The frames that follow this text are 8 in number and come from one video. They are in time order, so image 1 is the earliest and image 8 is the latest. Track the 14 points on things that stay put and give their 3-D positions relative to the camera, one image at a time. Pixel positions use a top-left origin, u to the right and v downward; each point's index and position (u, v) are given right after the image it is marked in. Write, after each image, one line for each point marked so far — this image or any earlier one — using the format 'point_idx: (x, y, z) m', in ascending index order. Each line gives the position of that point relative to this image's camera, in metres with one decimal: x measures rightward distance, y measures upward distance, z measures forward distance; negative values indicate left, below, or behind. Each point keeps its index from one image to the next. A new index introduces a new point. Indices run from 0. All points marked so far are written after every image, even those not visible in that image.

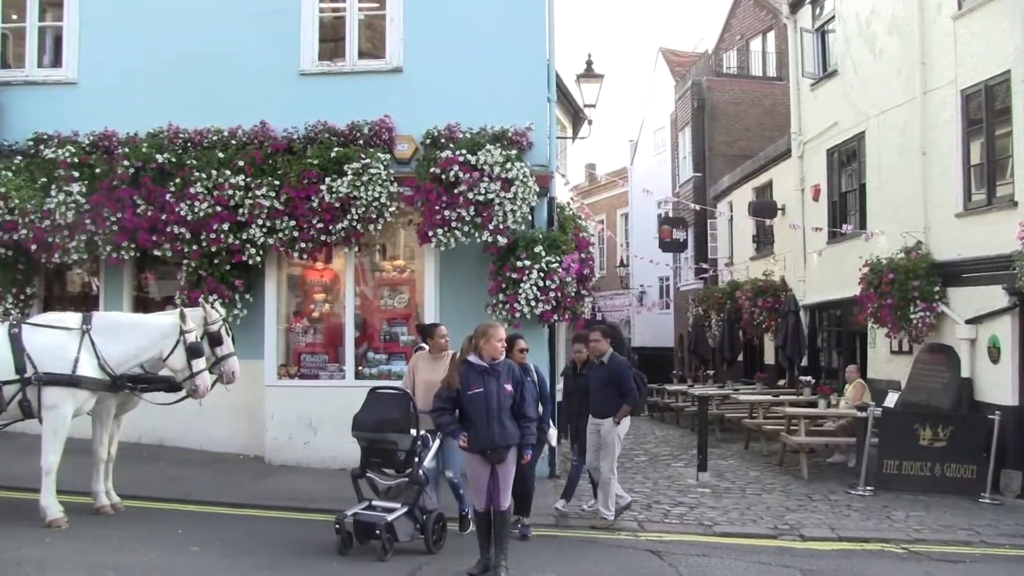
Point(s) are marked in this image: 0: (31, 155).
0: (-4.0, +1.1, +11.4) m
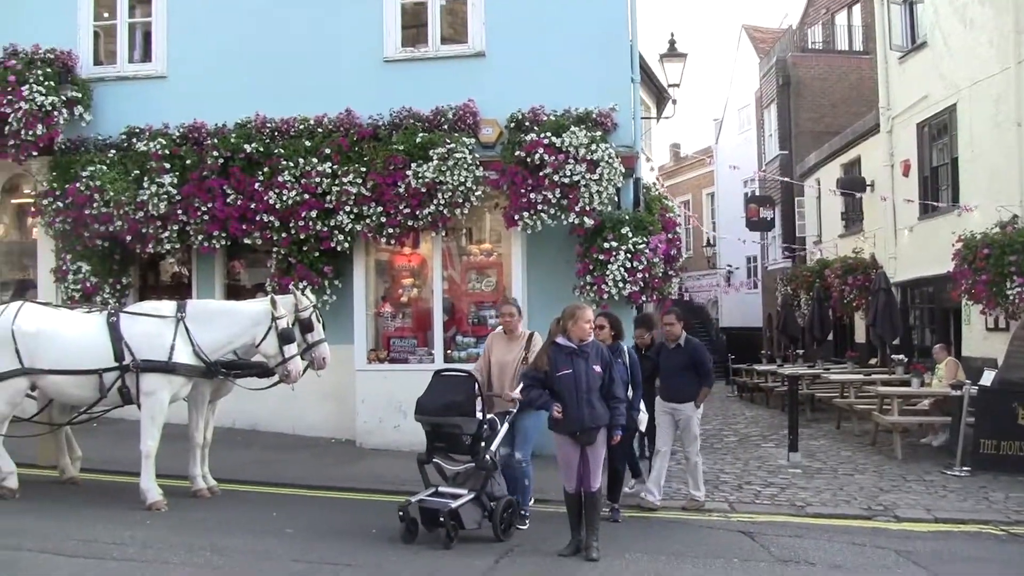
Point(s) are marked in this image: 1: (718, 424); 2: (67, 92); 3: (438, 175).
0: (-3.3, +1.2, +11.6) m
1: (+2.3, -1.5, +15.2) m
2: (-3.8, +1.6, +11.3) m
3: (-0.6, +0.9, +10.2) m
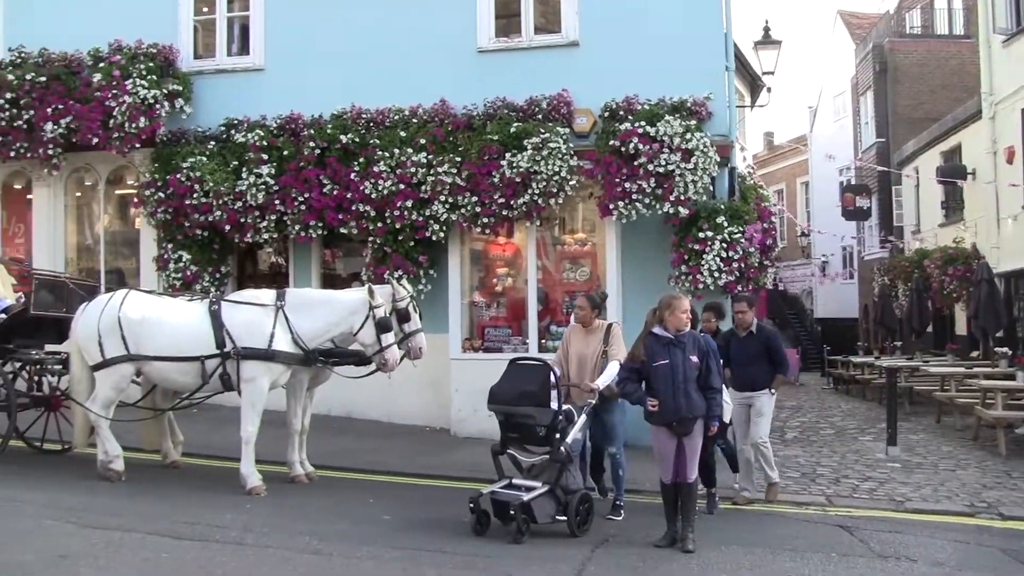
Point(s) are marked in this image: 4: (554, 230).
0: (-2.5, +1.3, +11.8) m
1: (+3.4, -1.4, +15.0) m
2: (-3.0, +1.7, +11.5) m
3: (+0.2, +0.9, +10.2) m
4: (+0.3, +0.5, +11.1) m
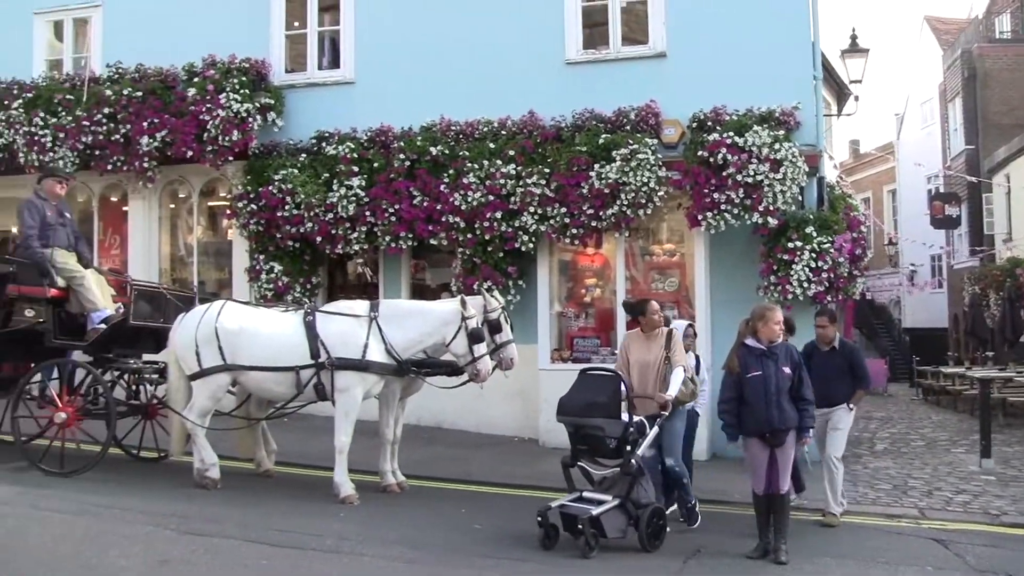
0: (-1.7, +1.2, +12.0) m
1: (+4.3, -1.5, +14.9) m
2: (-2.3, +1.6, +11.7) m
3: (+0.8, +0.8, +10.2) m
4: (+1.1, +0.4, +11.1) m
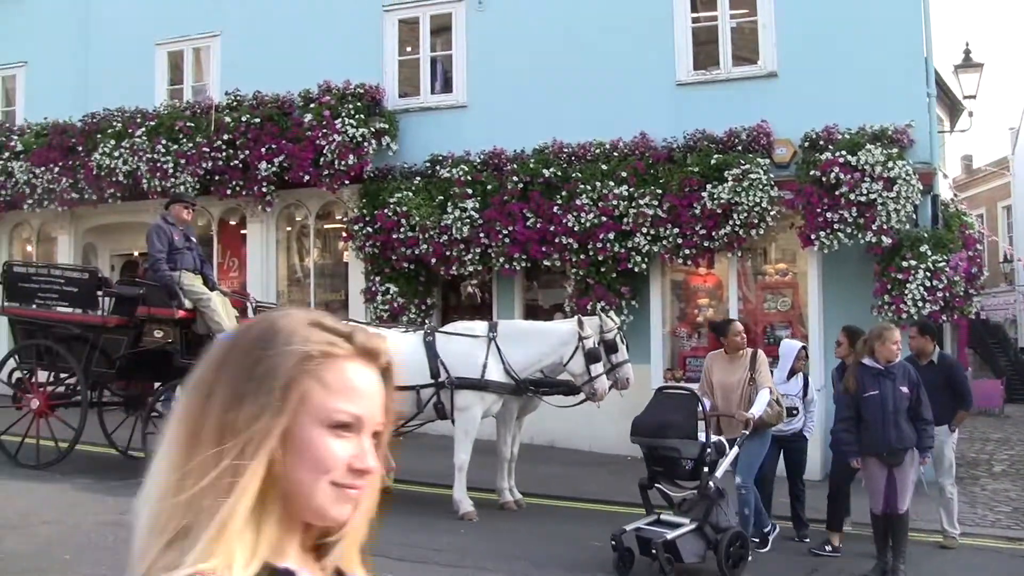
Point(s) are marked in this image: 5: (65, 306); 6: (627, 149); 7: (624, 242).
0: (-0.7, +1.0, +12.2) m
1: (+5.5, -1.7, +14.6) m
2: (-1.3, +1.5, +12.0) m
3: (+1.7, +0.7, +10.3) m
4: (+2.0, +0.2, +11.2) m
5: (-3.7, -0.1, +11.0) m
6: (+1.0, +1.2, +11.2) m
7: (+0.9, +0.4, +10.8) m
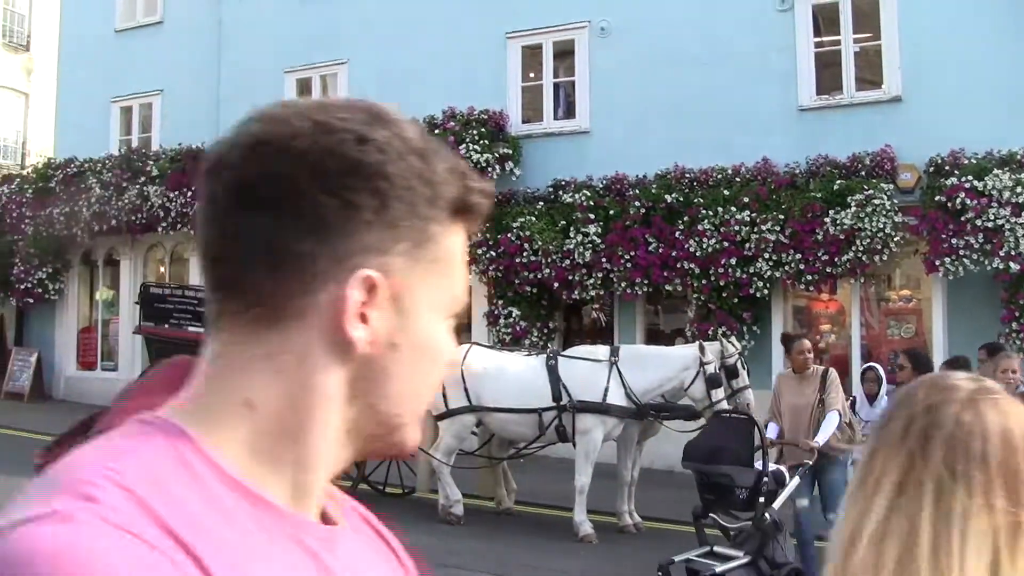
0: (+0.4, +0.8, +12.4) m
1: (+6.8, -2.0, +14.2) m
2: (-0.2, +1.3, +12.2) m
3: (+2.6, +0.5, +10.2) m
4: (+3.0, 0.0, +11.1) m
5: (-2.7, -0.3, +11.4) m
6: (+2.0, +0.9, +11.2) m
7: (+1.9, +0.2, +10.9) m
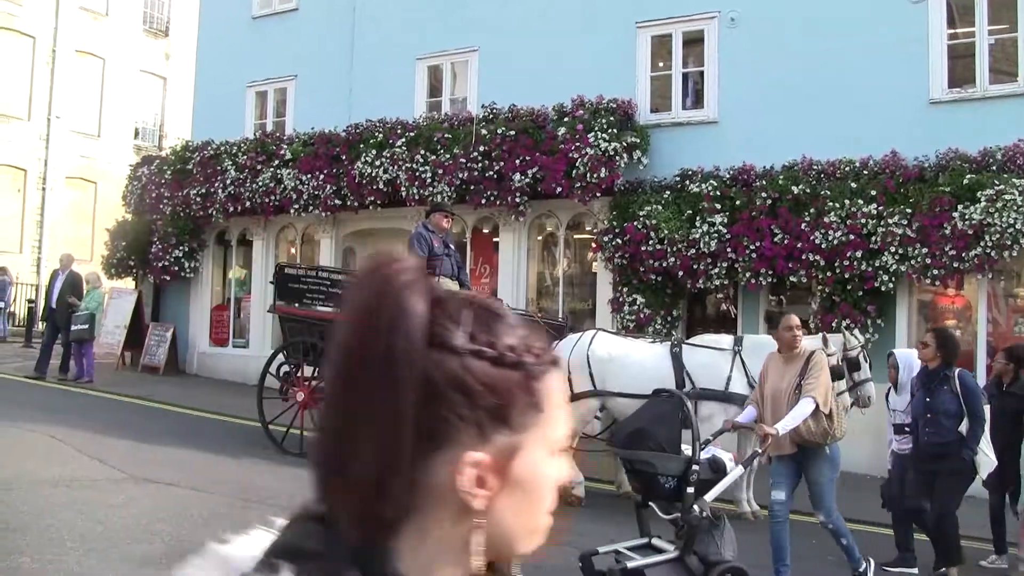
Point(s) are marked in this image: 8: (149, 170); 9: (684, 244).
0: (+1.5, +0.9, +12.5) m
1: (+8.0, -2.1, +13.8) m
2: (+1.0, +1.4, +12.4) m
3: (+3.6, +0.5, +10.1) m
4: (+4.1, +0.1, +11.0) m
5: (-1.6, -0.1, +11.7) m
6: (+3.1, +1.0, +11.2) m
7: (+2.9, +0.2, +10.8) m
8: (-4.5, +1.5, +16.8) m
9: (+1.5, +0.4, +11.8) m
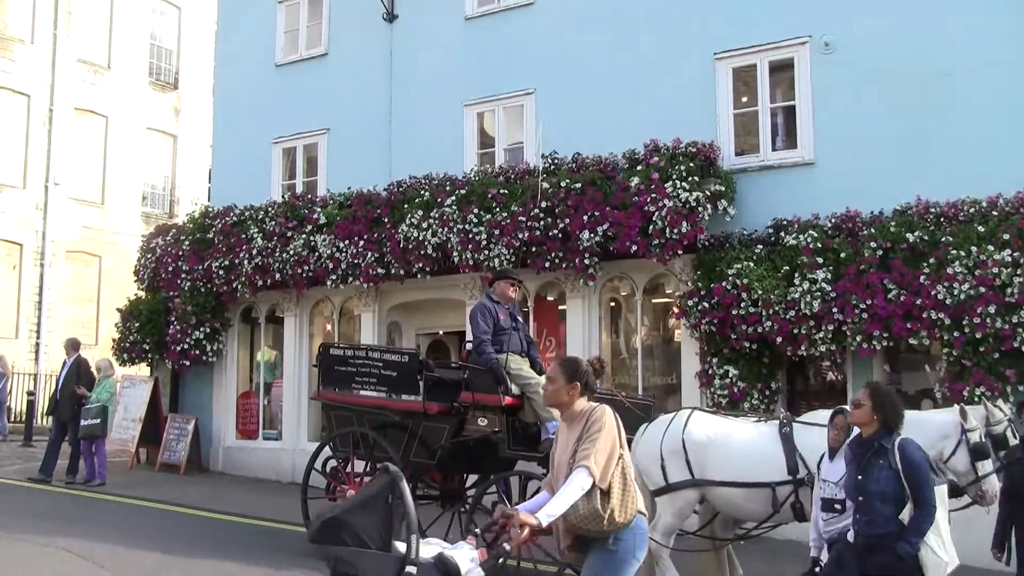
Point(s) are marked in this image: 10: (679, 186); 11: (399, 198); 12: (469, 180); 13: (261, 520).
0: (+2.2, +0.4, +10.7) m
1: (+8.8, -2.4, +11.8) m
2: (+1.6, +0.8, +10.6) m
3: (+4.2, +0.2, +8.3) m
4: (+4.7, -0.3, +9.1) m
5: (-0.9, -0.8, +9.9) m
6: (+3.7, +0.6, +9.4) m
7: (+3.6, -0.2, +9.0) m
8: (-3.9, +0.5, +15.1) m
9: (+2.1, -0.1, +9.9) m
10: (+1.4, +0.8, +10.4) m
11: (-1.0, +0.8, +12.3) m
12: (-0.4, +1.0, +12.1) m
13: (-2.2, -2.0, +11.8) m
